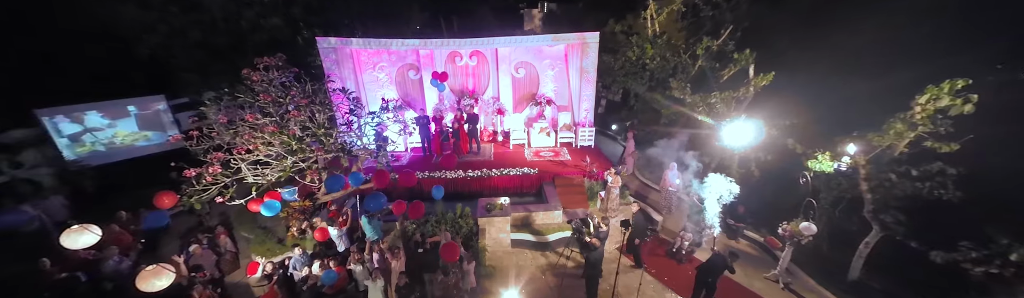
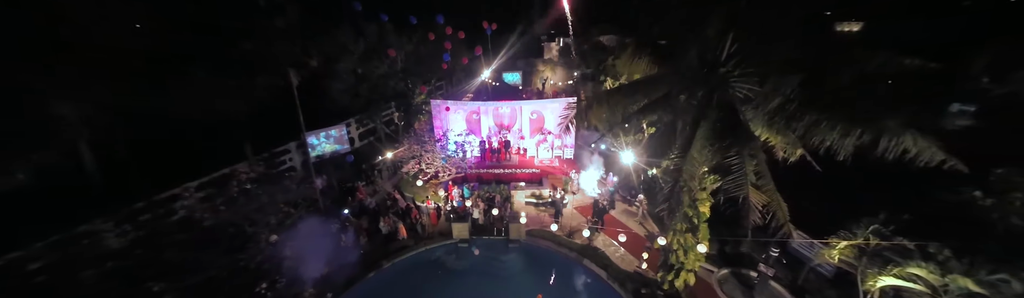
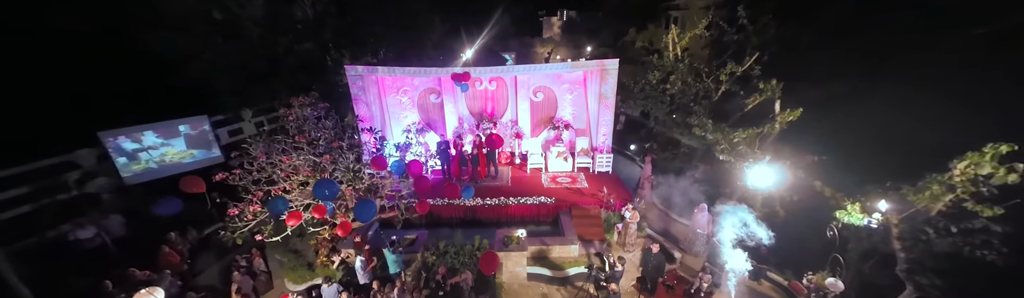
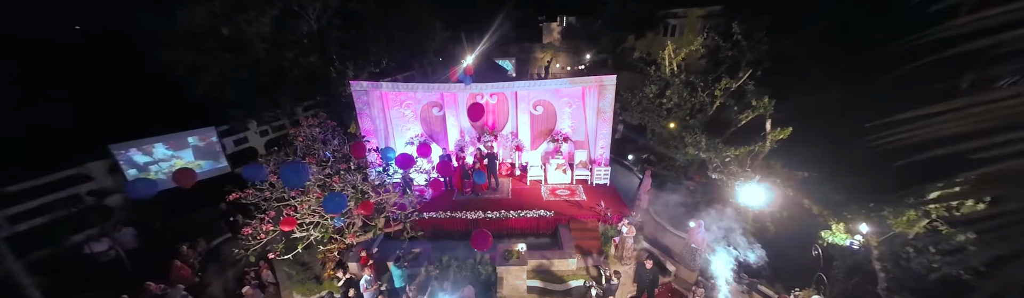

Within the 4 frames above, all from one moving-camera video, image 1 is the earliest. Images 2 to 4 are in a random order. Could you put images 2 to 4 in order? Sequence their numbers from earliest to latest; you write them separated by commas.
3, 4, 2
